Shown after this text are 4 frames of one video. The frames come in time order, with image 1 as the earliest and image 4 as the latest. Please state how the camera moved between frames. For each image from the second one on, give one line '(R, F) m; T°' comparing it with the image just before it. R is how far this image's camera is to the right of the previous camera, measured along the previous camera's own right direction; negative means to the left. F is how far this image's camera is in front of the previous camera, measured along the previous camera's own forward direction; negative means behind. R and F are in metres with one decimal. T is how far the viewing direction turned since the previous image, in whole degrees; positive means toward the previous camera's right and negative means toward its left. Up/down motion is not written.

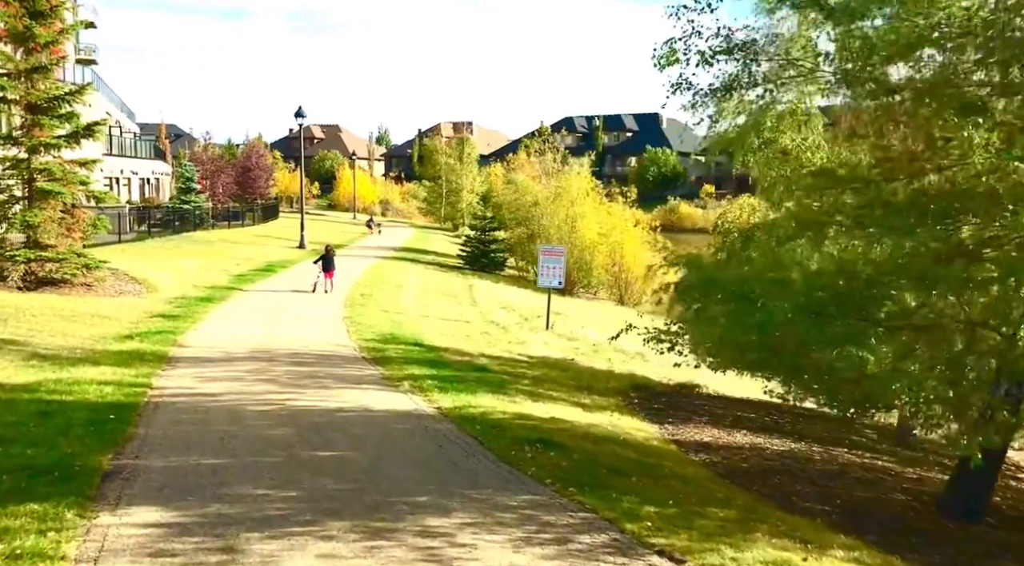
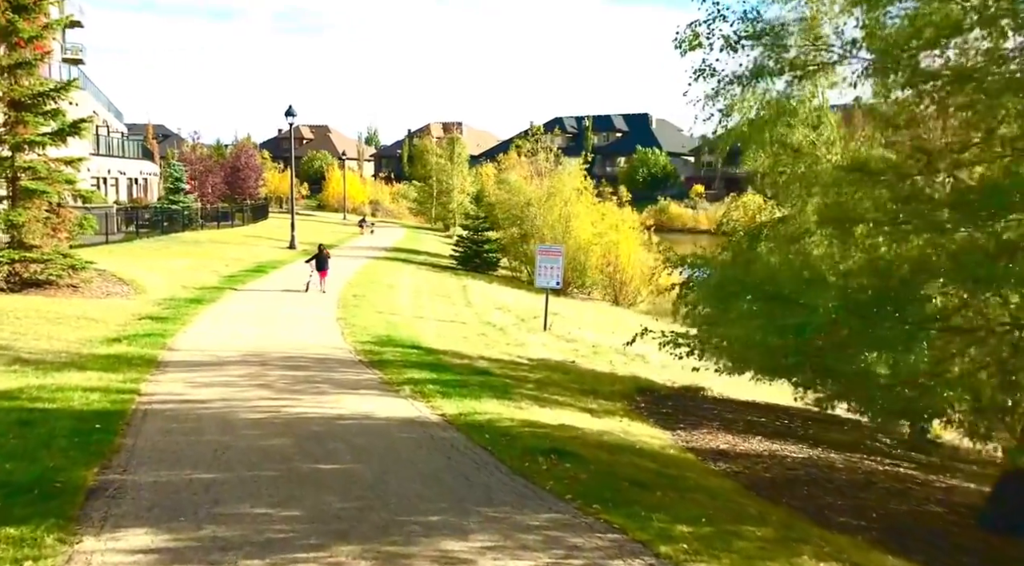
(-0.2, +0.5) m; +1°
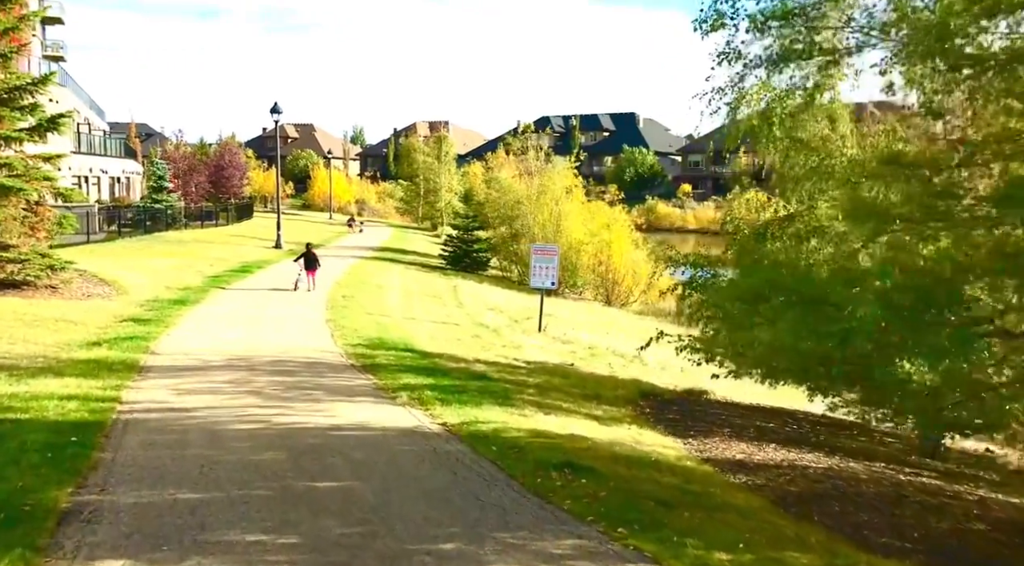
(-0.2, +0.6) m; +1°
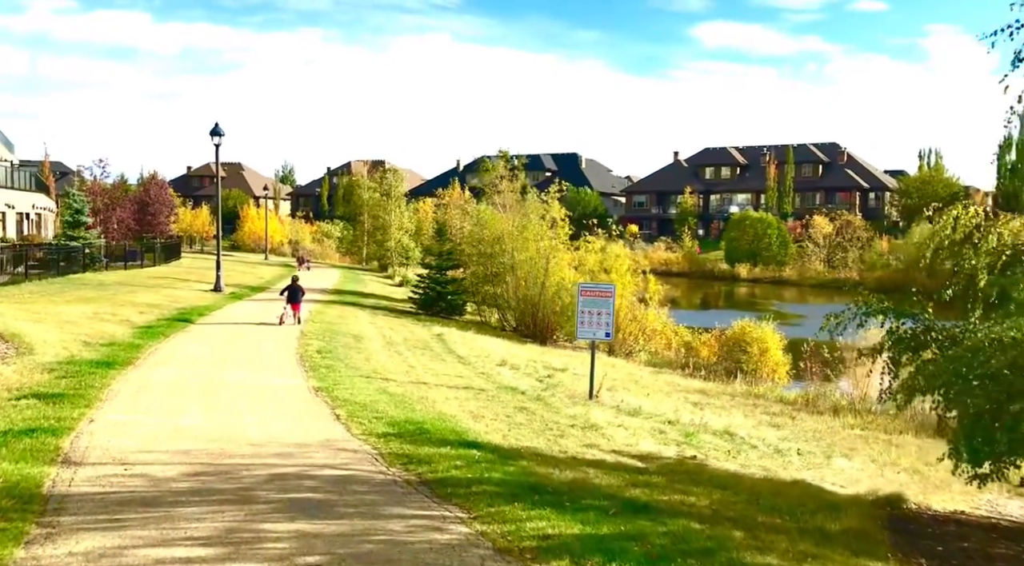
(-2.4, +6.0) m; +4°
